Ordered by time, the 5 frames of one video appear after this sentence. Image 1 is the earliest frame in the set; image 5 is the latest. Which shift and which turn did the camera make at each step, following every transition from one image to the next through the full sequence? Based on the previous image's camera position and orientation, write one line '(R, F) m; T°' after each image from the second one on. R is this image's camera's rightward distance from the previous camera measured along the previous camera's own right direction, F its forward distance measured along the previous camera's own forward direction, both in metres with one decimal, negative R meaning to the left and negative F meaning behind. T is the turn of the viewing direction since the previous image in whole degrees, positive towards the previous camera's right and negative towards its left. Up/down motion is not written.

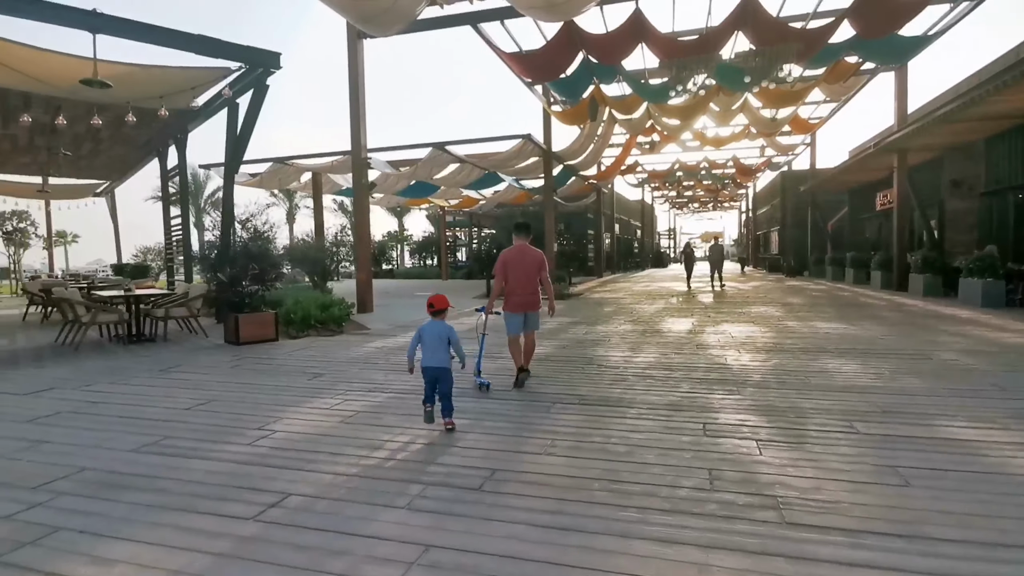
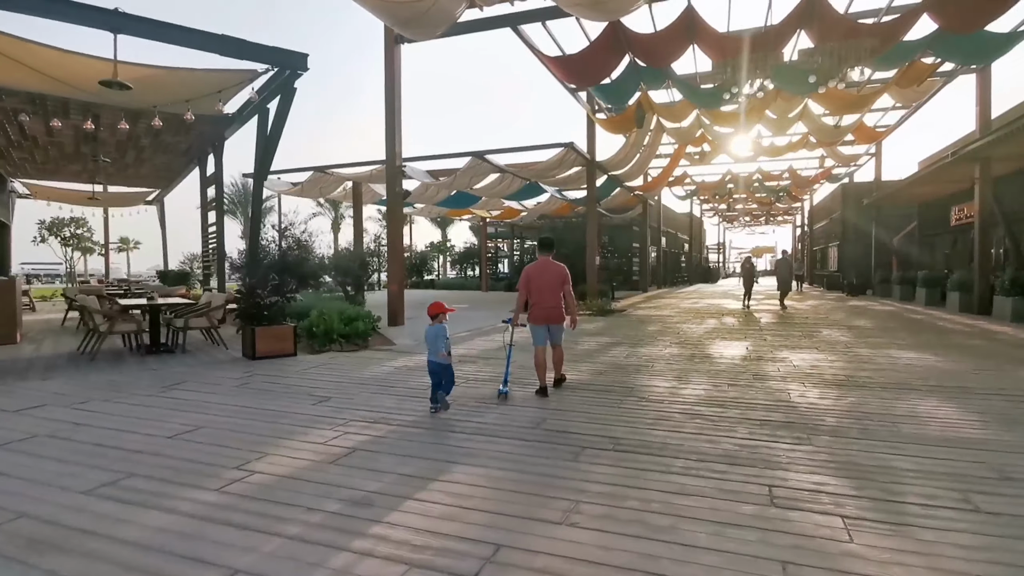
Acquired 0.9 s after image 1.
(+0.1, +0.6) m; -4°
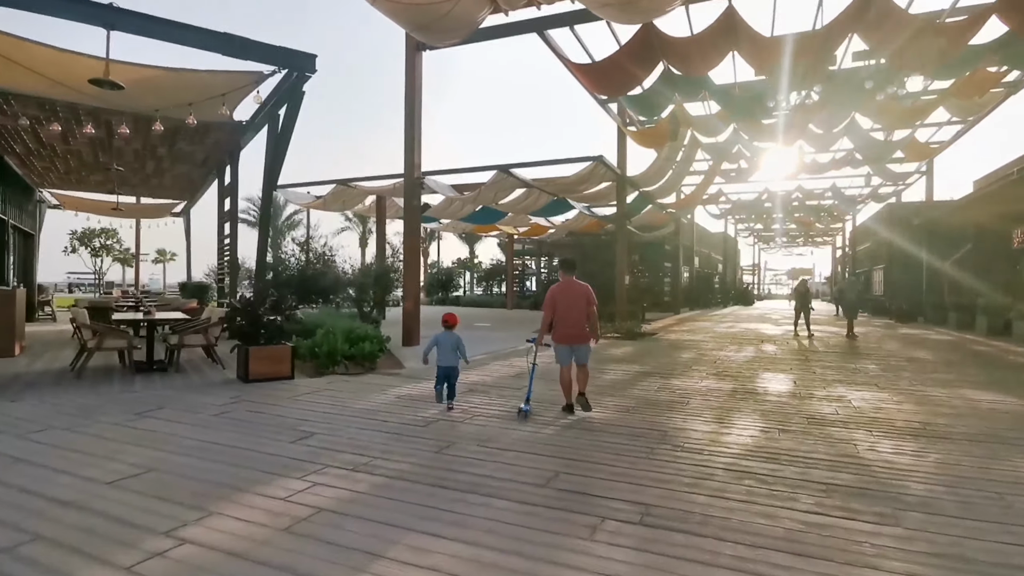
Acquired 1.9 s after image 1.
(+0.1, +0.6) m; -3°
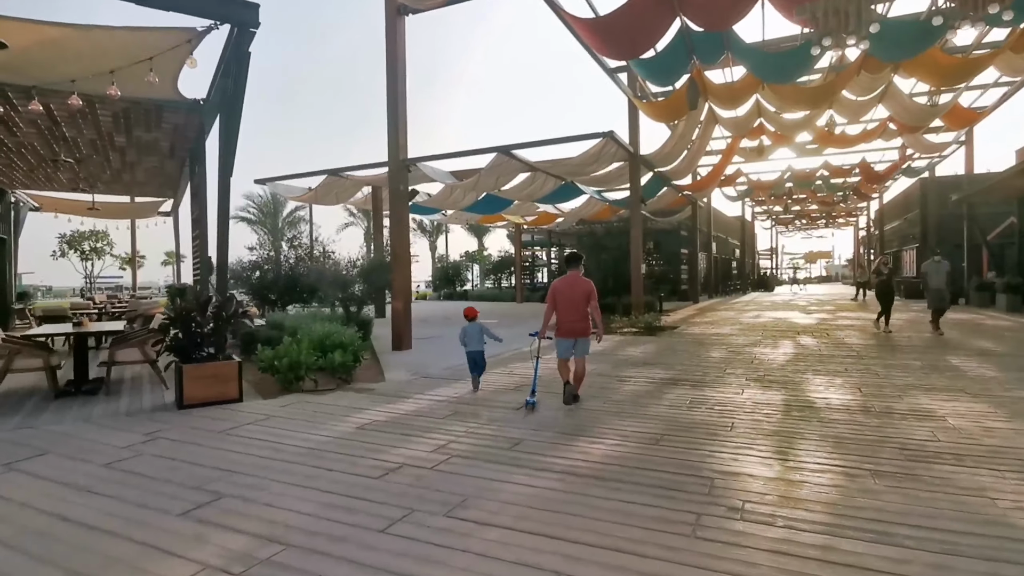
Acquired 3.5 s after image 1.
(+0.2, +1.1) m; -1°
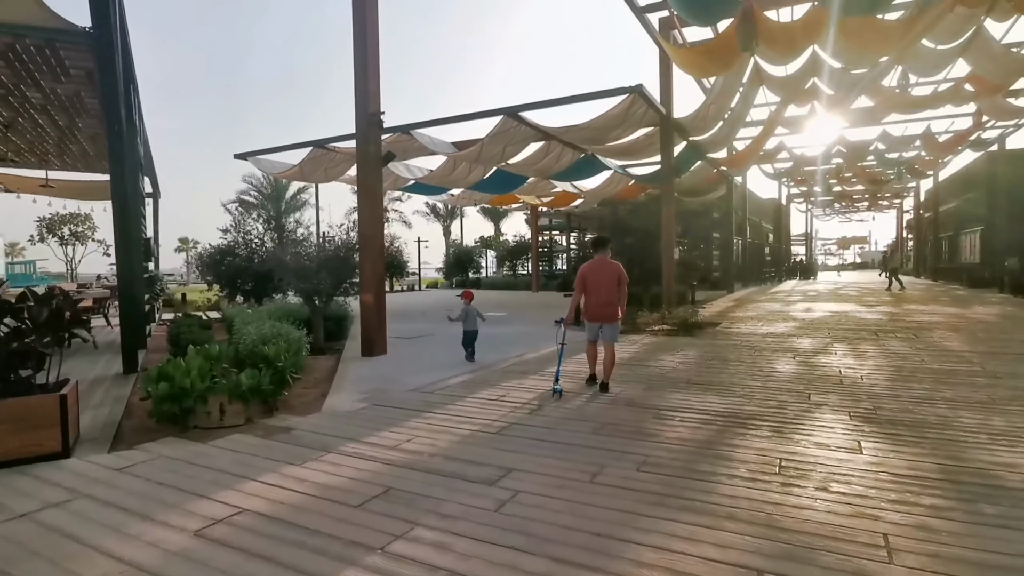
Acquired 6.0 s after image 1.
(+0.2, +1.8) m; -2°
